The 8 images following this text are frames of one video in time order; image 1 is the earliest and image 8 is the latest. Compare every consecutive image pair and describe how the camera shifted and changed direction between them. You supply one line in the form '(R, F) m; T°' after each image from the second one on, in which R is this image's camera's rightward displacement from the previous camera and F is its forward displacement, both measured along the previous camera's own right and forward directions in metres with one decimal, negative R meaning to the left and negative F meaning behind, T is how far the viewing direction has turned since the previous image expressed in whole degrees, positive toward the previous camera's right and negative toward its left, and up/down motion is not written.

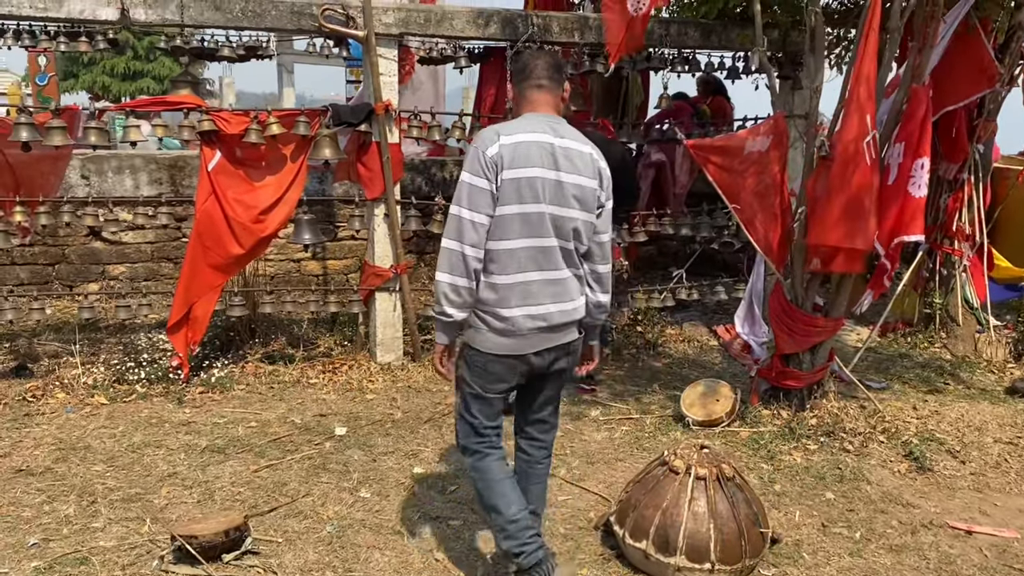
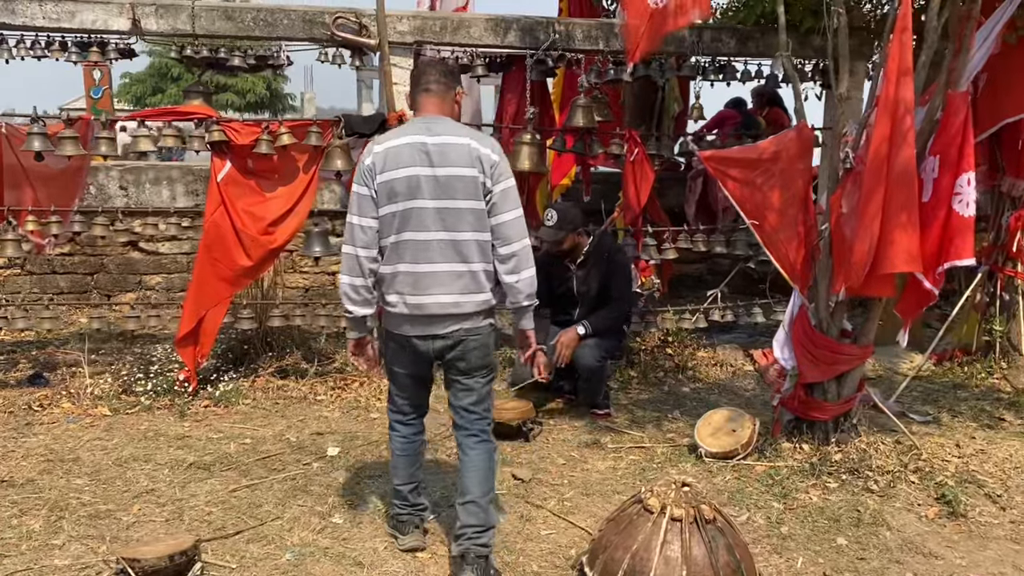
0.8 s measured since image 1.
(+0.4, +0.2) m; -5°
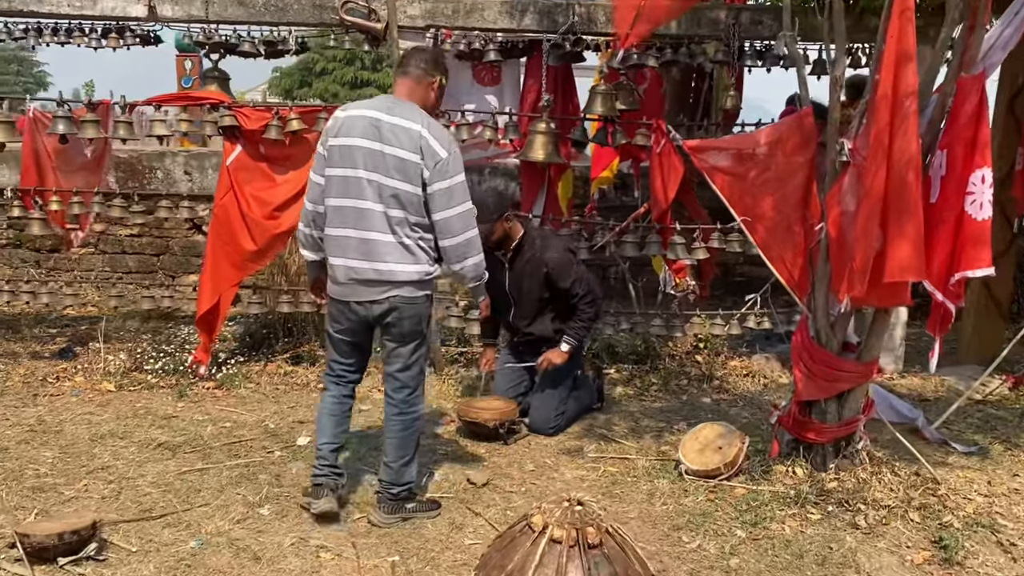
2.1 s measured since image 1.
(+0.8, +0.3) m; -9°
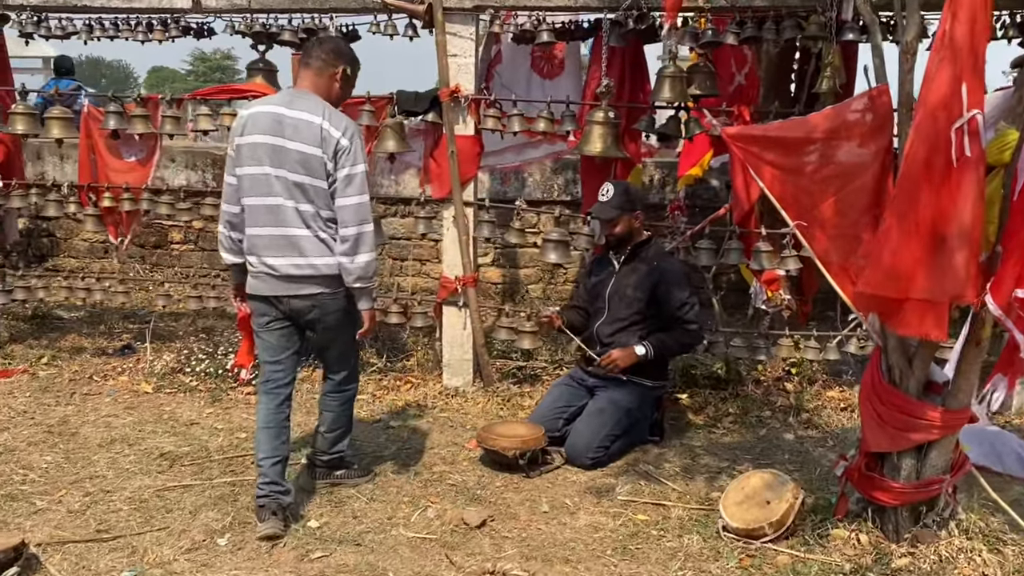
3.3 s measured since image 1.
(+0.6, +0.6) m; -11°
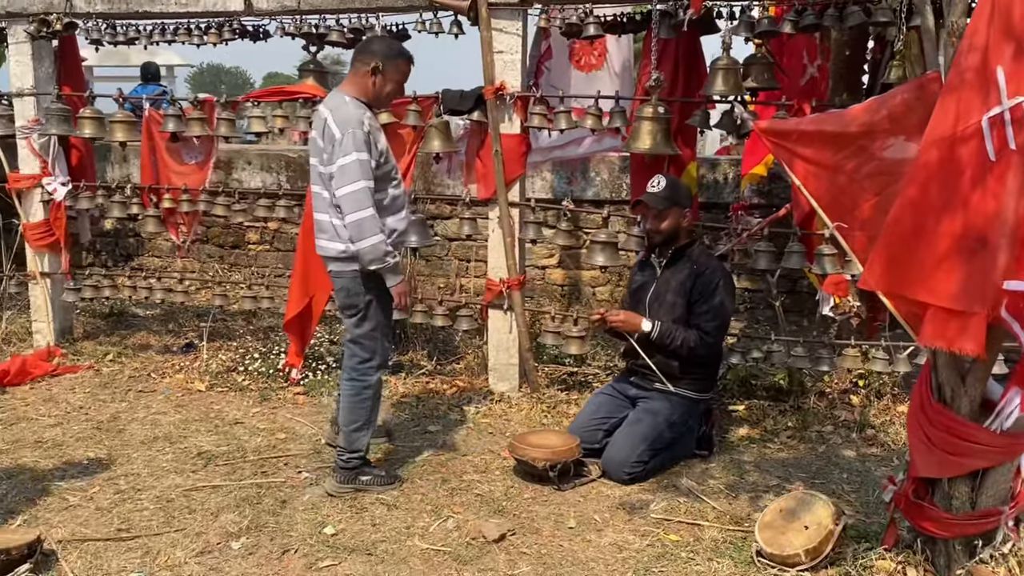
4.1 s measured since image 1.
(+0.3, +0.2) m; -7°
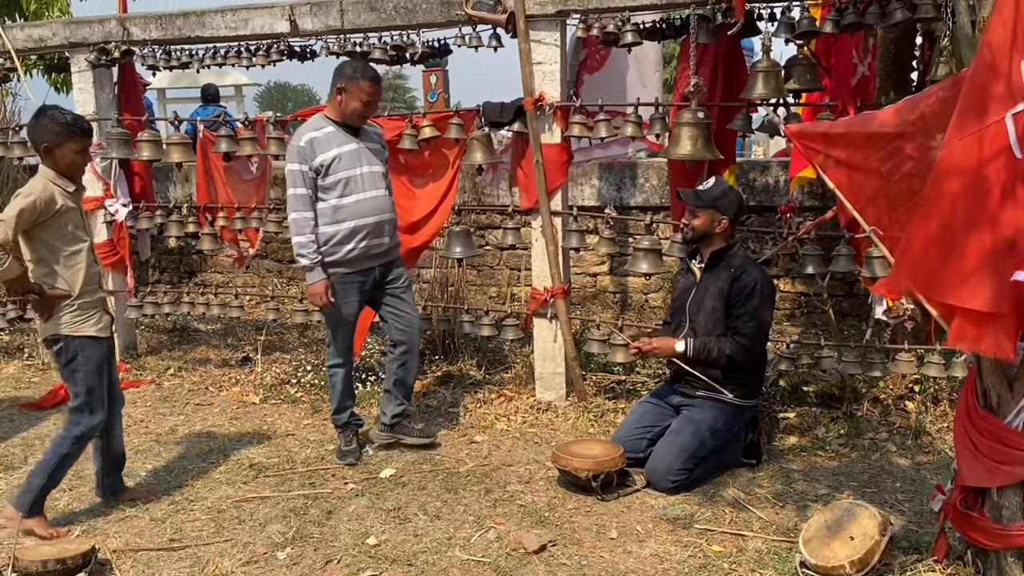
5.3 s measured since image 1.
(+0.1, 0.0) m; -4°
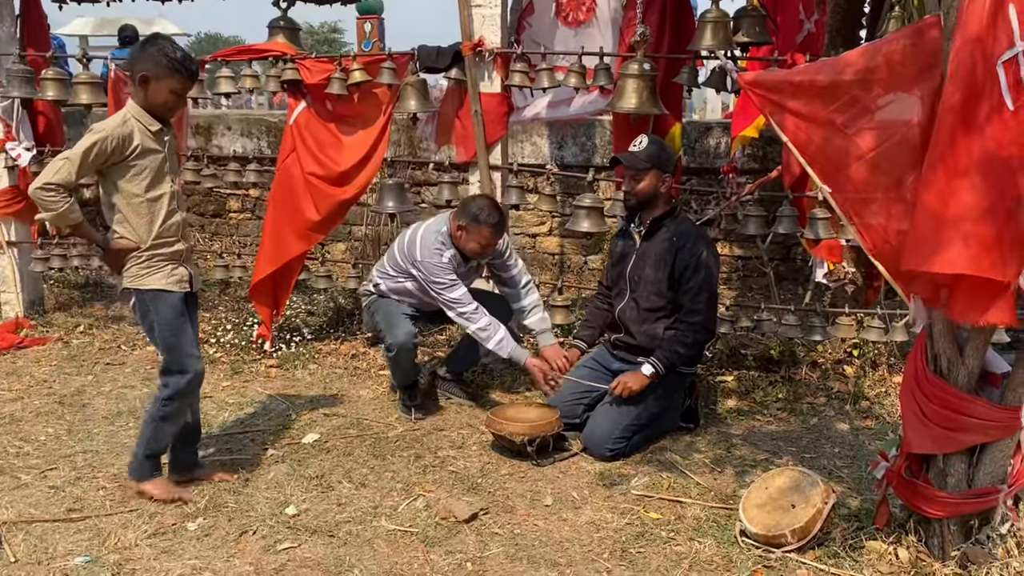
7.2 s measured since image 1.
(0.0, +0.2) m; +4°
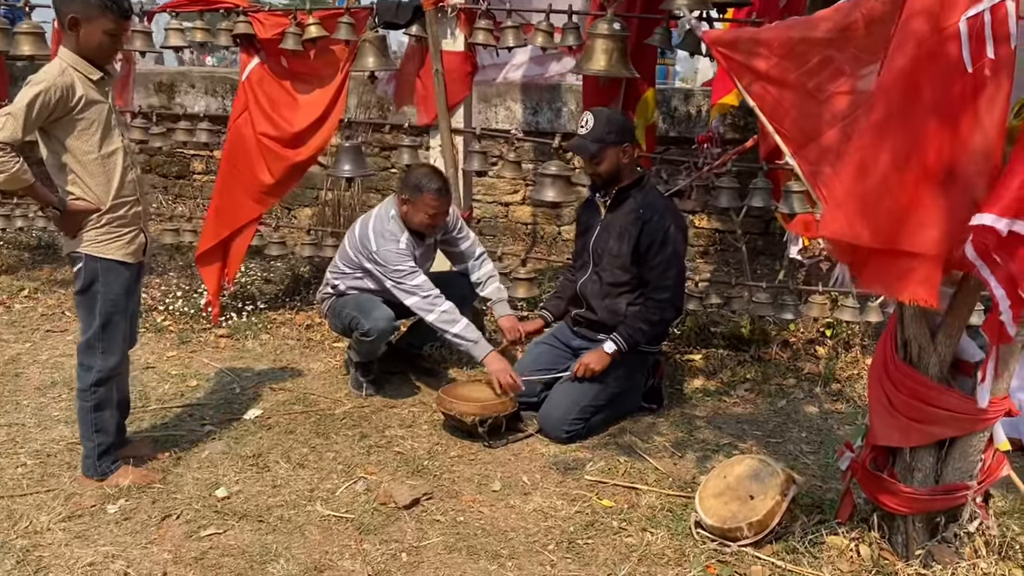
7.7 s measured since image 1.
(+0.1, +0.2) m; +1°
